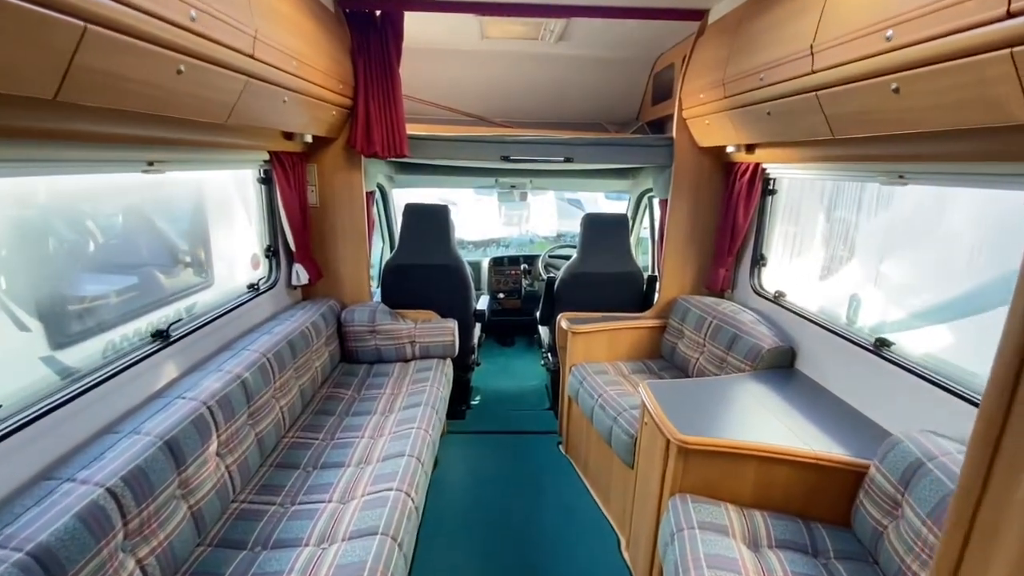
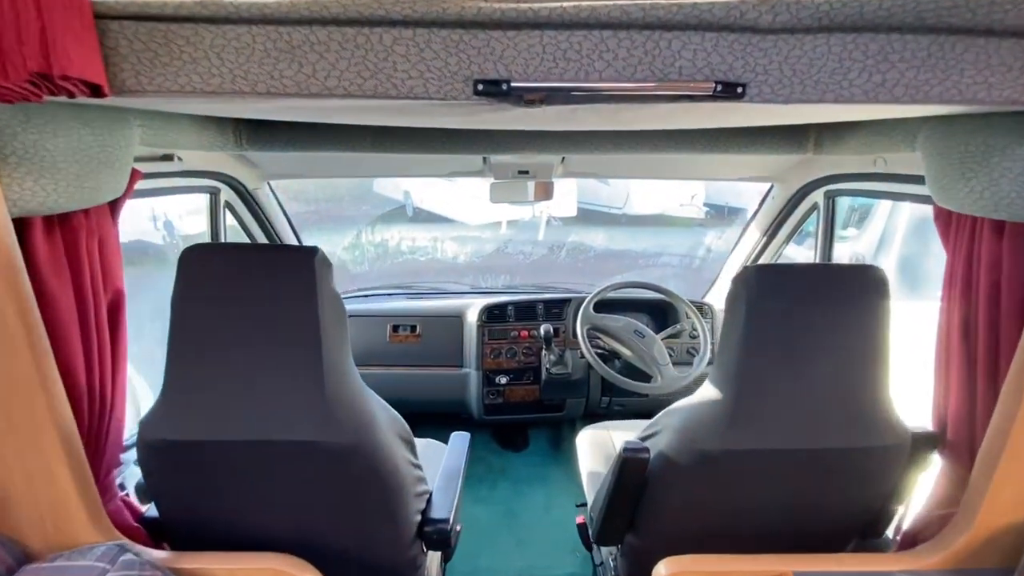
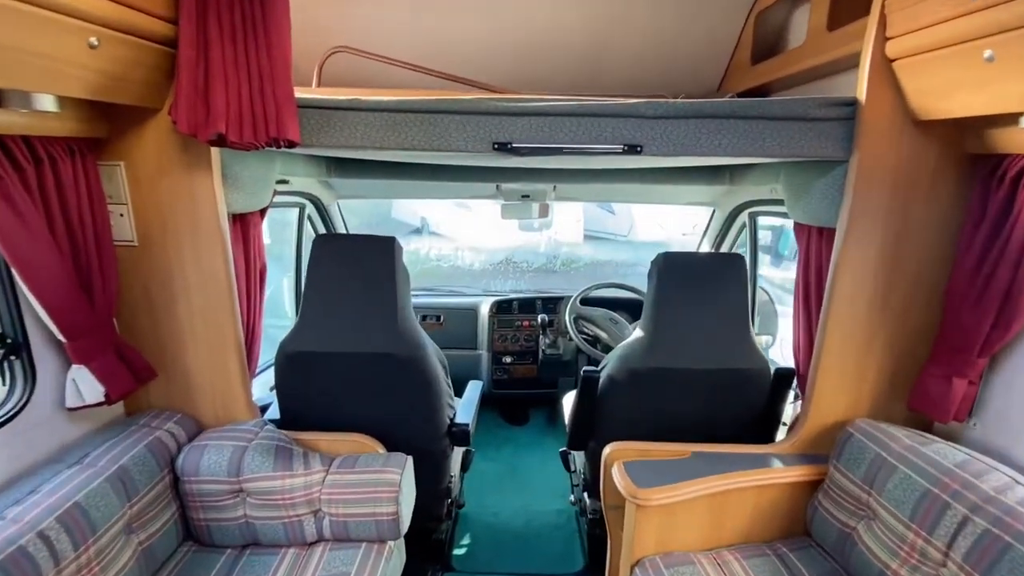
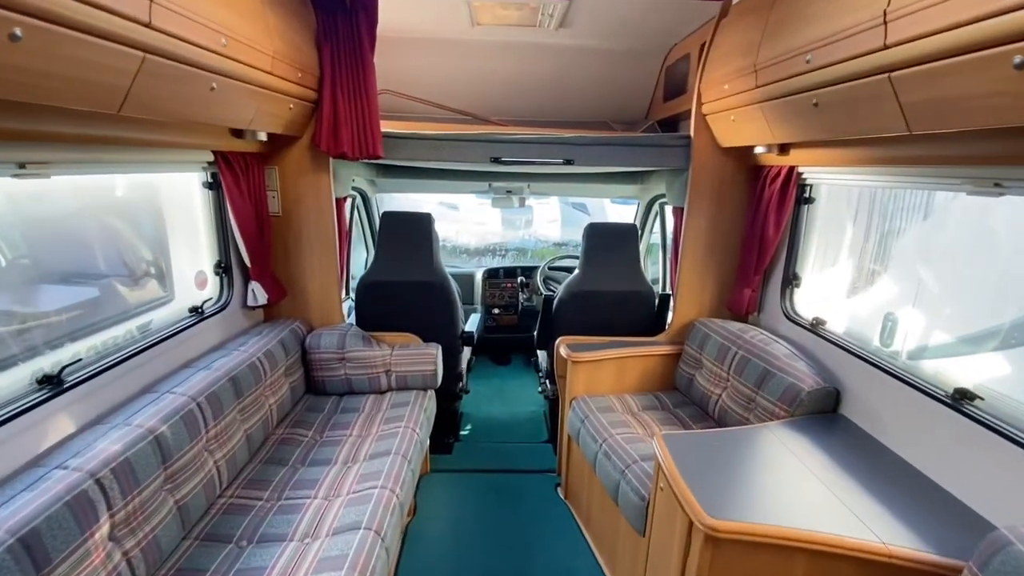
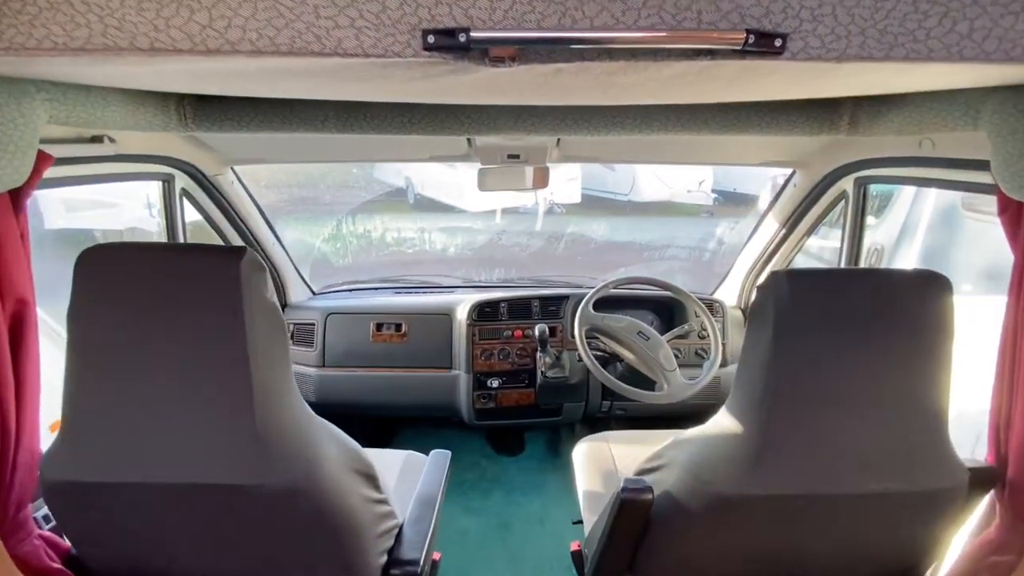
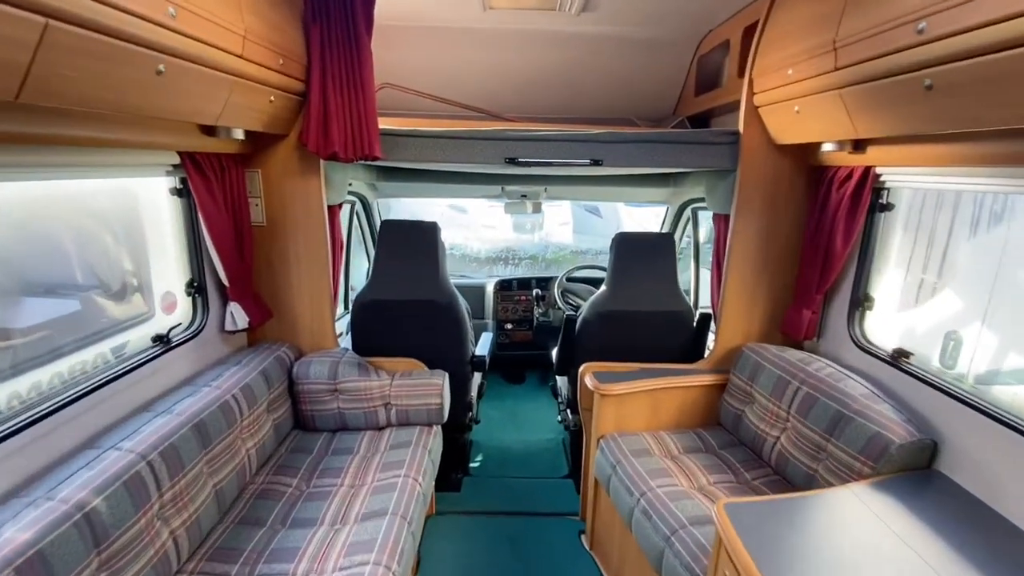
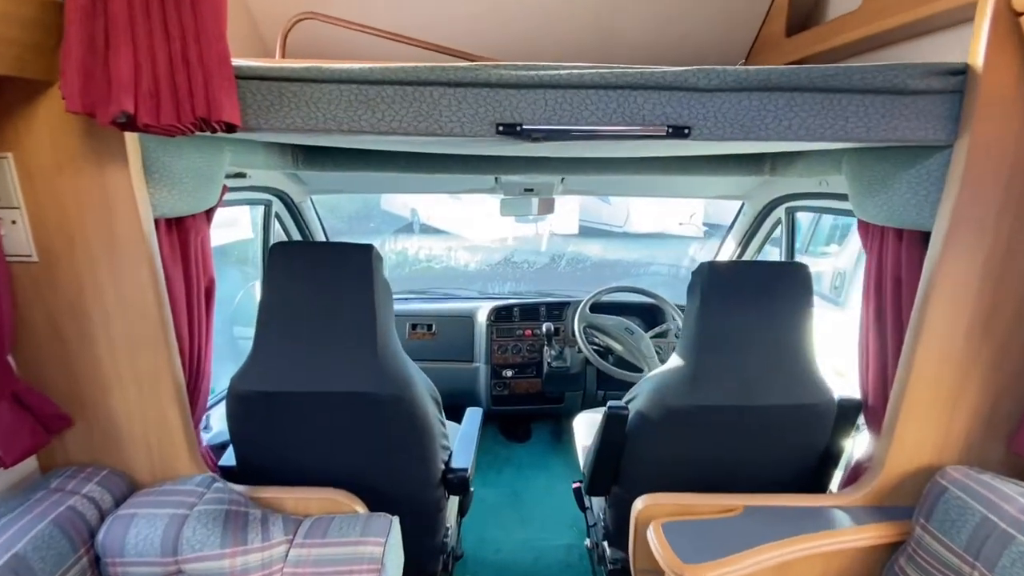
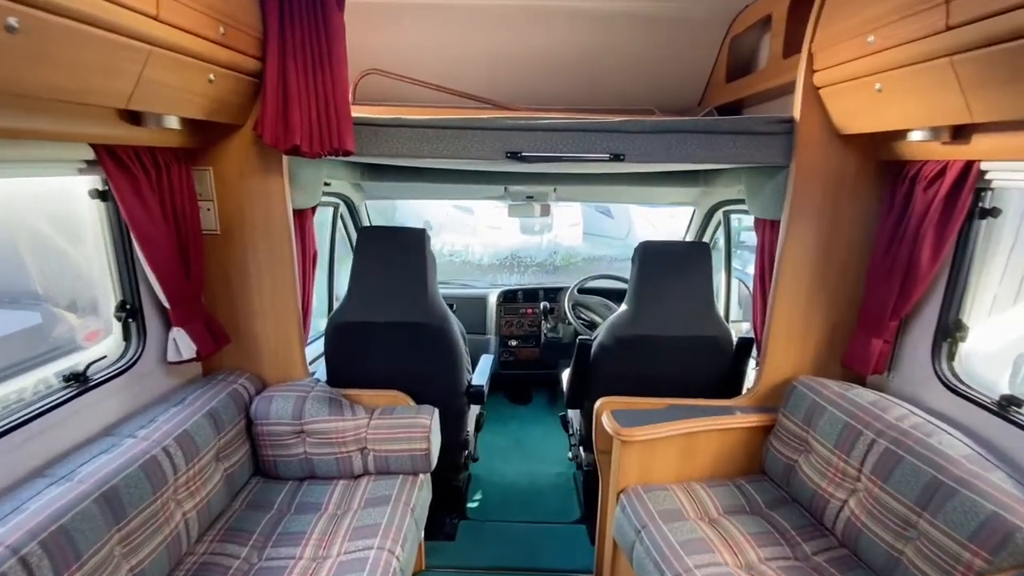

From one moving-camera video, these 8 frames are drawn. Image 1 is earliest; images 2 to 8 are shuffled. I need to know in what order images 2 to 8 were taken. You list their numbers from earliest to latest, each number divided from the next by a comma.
4, 6, 8, 3, 7, 2, 5
